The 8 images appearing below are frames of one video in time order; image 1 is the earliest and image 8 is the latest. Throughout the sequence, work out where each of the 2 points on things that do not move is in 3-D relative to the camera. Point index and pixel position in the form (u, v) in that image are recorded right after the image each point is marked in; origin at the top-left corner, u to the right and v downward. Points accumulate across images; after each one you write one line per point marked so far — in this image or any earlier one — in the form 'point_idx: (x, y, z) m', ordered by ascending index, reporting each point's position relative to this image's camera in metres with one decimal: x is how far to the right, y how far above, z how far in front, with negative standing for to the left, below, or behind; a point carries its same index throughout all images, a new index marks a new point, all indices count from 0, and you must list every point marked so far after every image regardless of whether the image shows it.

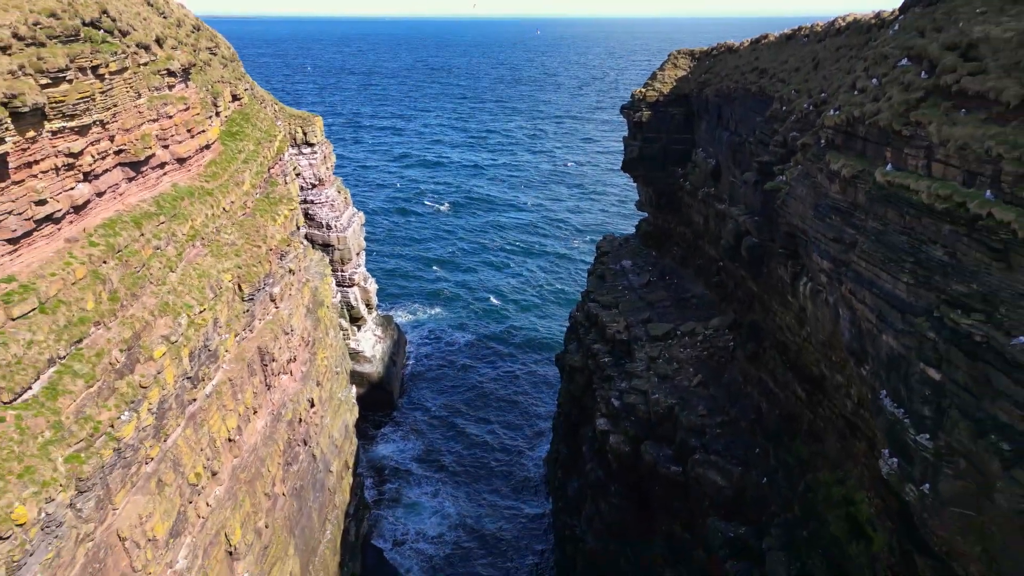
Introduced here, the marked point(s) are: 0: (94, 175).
0: (-19.5, +5.3, +14.6) m
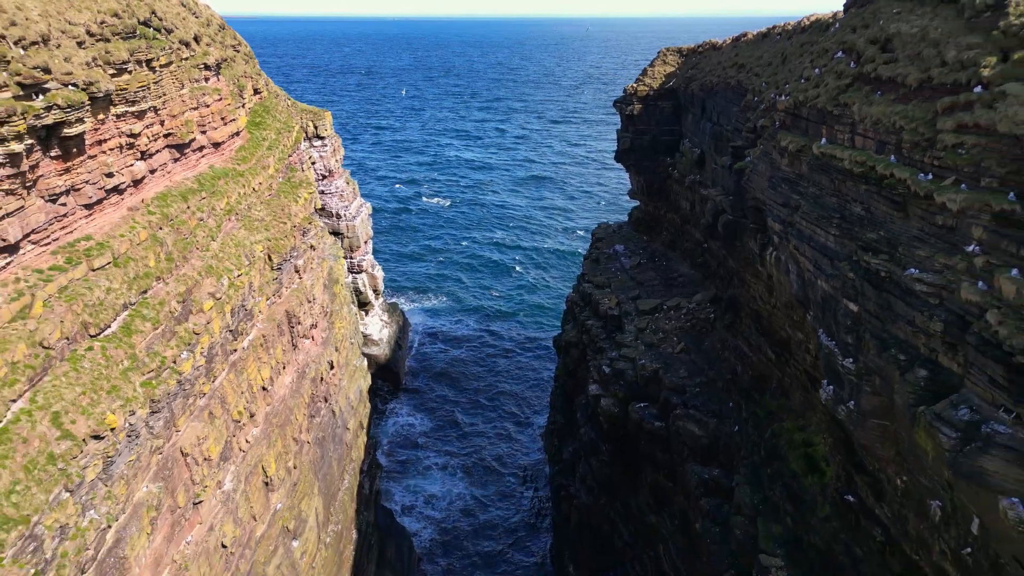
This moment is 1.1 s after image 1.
0: (-19.5, +7.2, +16.8) m
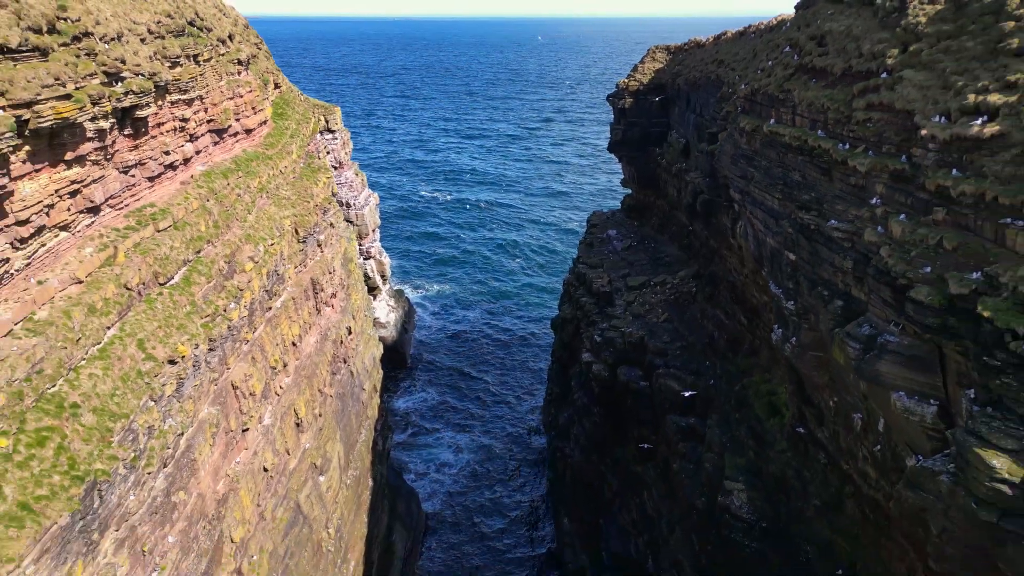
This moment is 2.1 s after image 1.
0: (-19.6, +9.3, +19.3) m
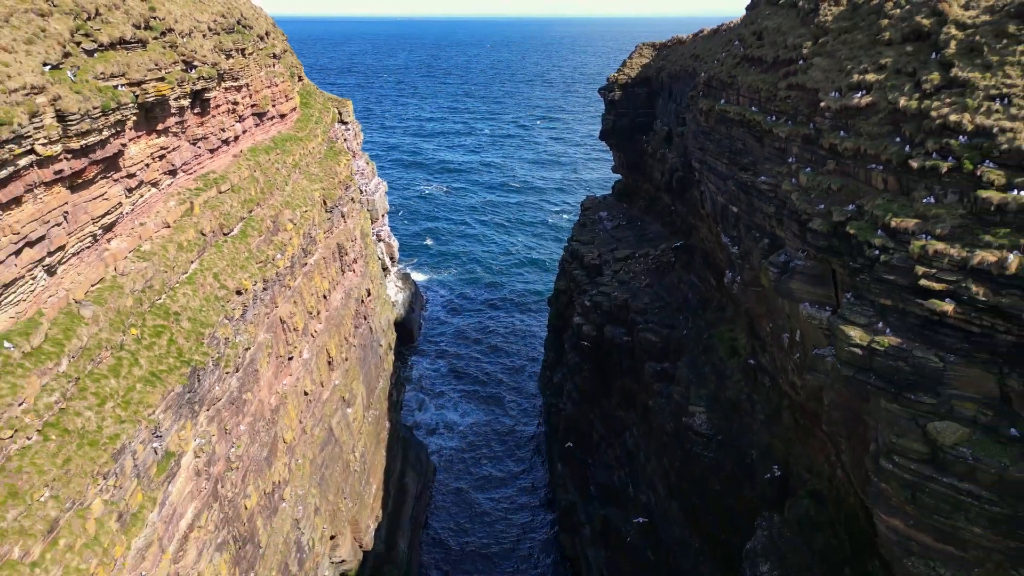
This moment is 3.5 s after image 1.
0: (-19.6, +12.4, +22.8) m
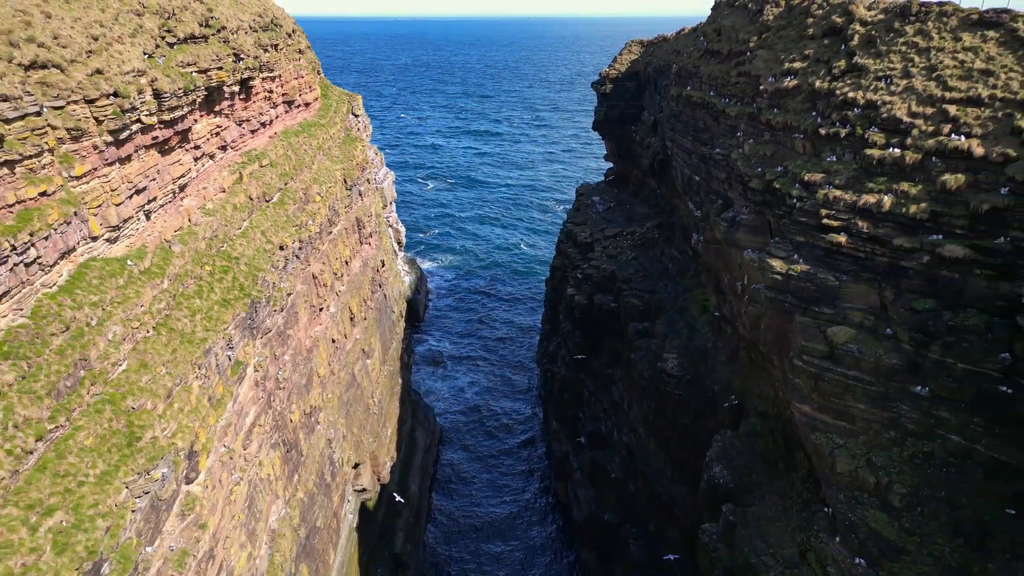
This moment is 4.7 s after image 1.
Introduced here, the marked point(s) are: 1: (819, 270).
0: (-19.8, +15.4, +26.2) m
1: (+14.3, +0.8, +14.6) m
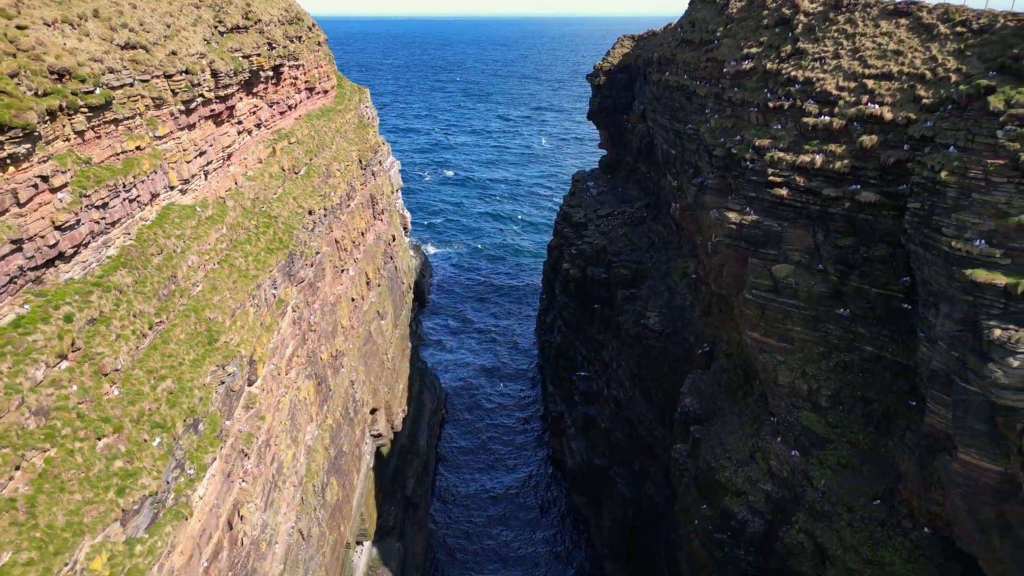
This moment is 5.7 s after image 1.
0: (-19.8, +18.5, +29.3) m
1: (+14.3, +3.9, +17.6) m
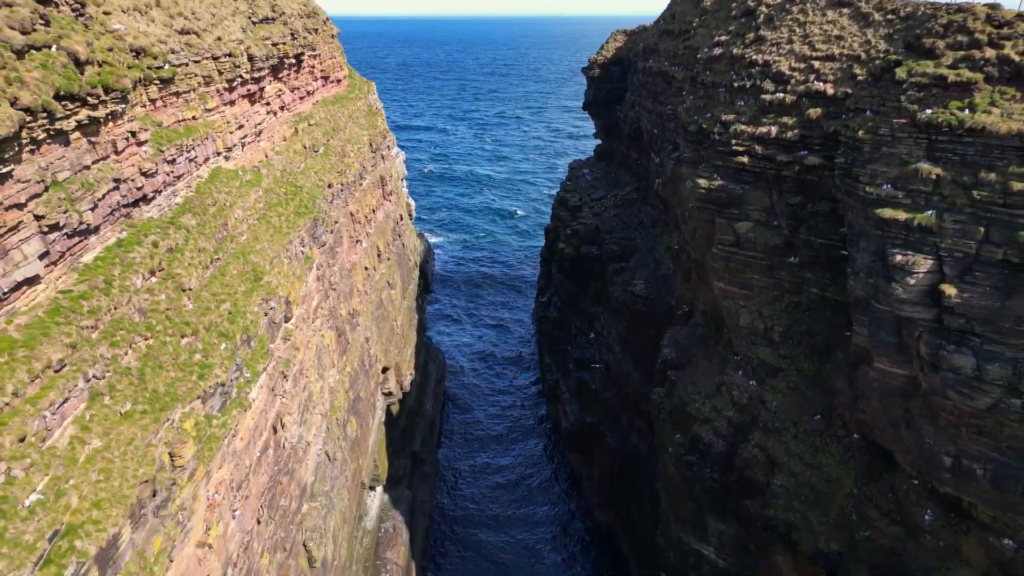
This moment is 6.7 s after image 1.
0: (-19.9, +21.5, +32.0) m
1: (+14.1, +6.8, +20.3) m
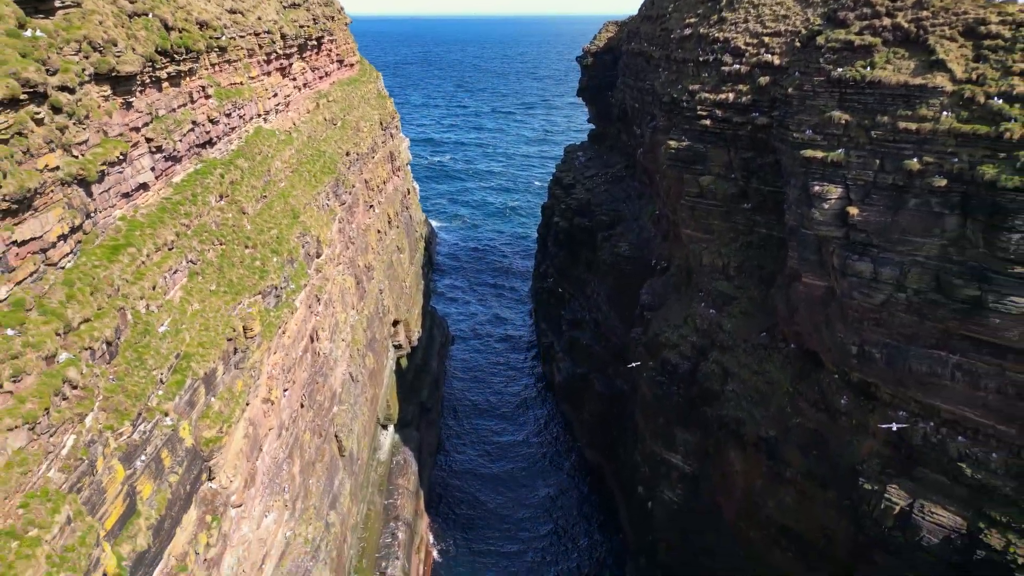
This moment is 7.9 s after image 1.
0: (-20.1, +25.7, +35.4) m
1: (+13.9, +11.0, +23.7) m
